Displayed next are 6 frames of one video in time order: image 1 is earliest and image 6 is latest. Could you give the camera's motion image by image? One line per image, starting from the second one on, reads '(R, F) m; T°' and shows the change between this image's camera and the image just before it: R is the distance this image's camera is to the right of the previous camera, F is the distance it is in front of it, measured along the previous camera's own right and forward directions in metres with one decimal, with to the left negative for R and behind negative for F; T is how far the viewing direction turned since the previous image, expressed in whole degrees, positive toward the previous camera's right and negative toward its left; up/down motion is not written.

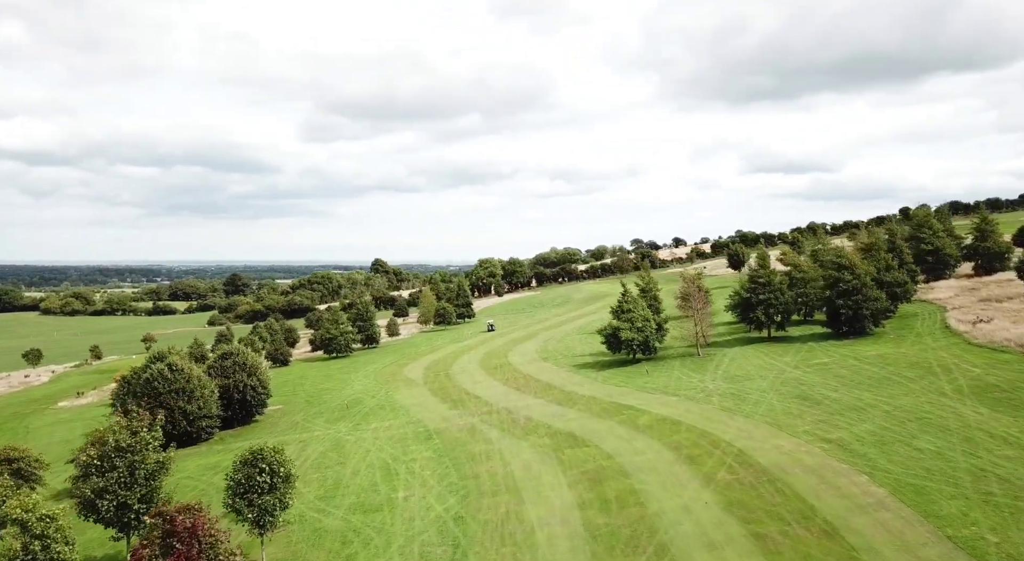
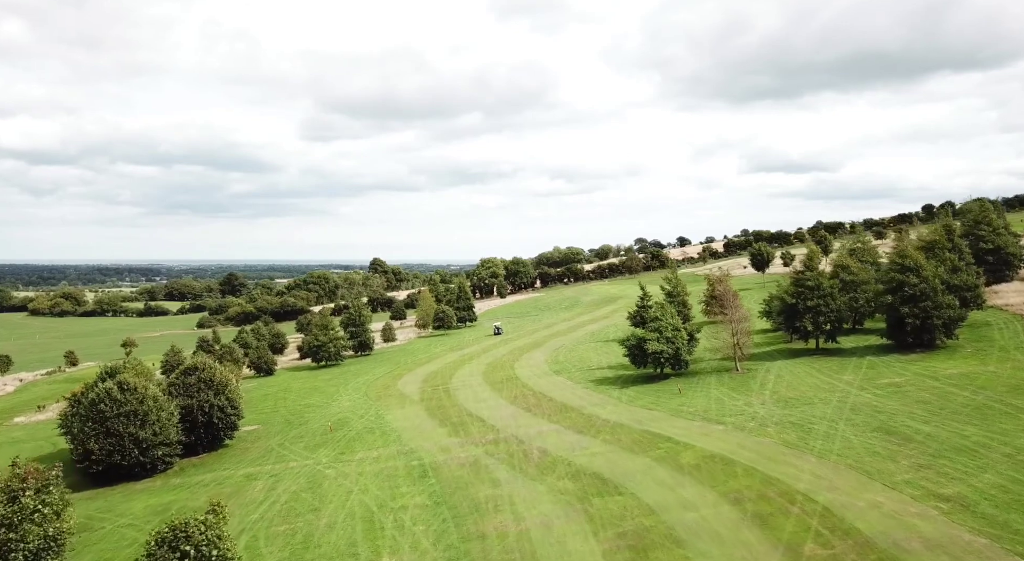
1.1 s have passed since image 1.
(-0.6, +9.3) m; 0°
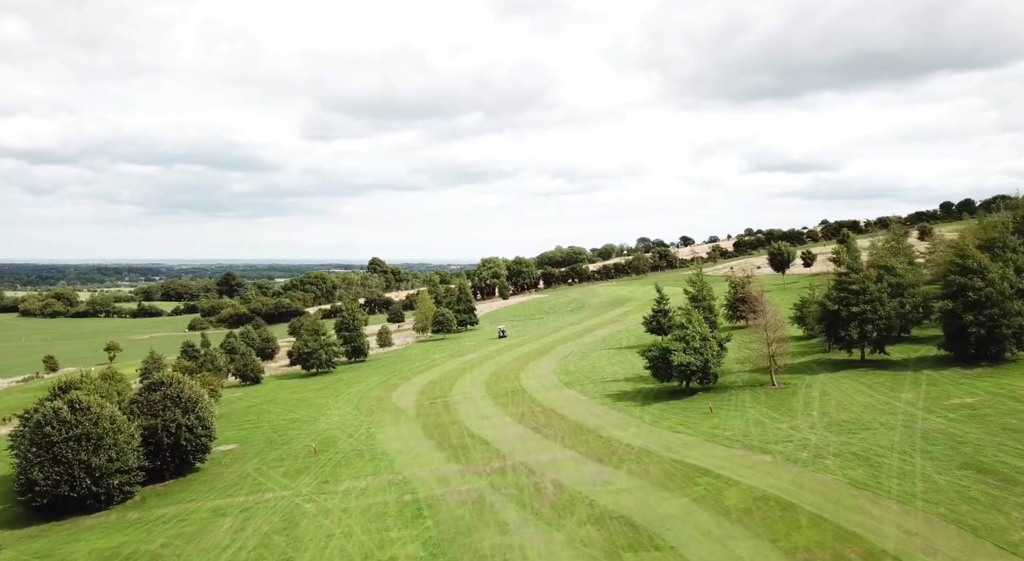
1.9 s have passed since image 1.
(-0.5, +6.8) m; 0°
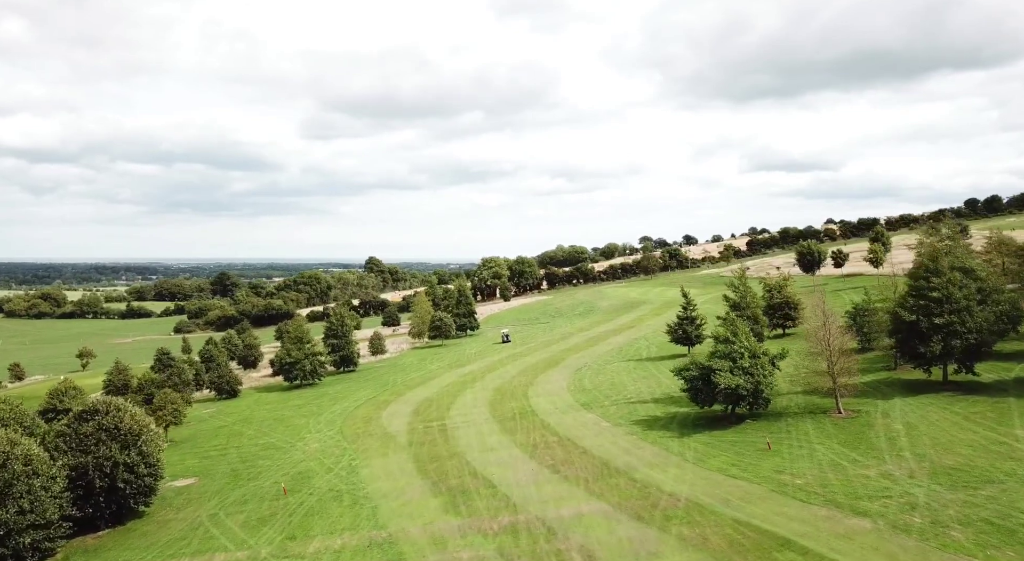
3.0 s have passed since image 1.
(-0.6, +9.3) m; 0°
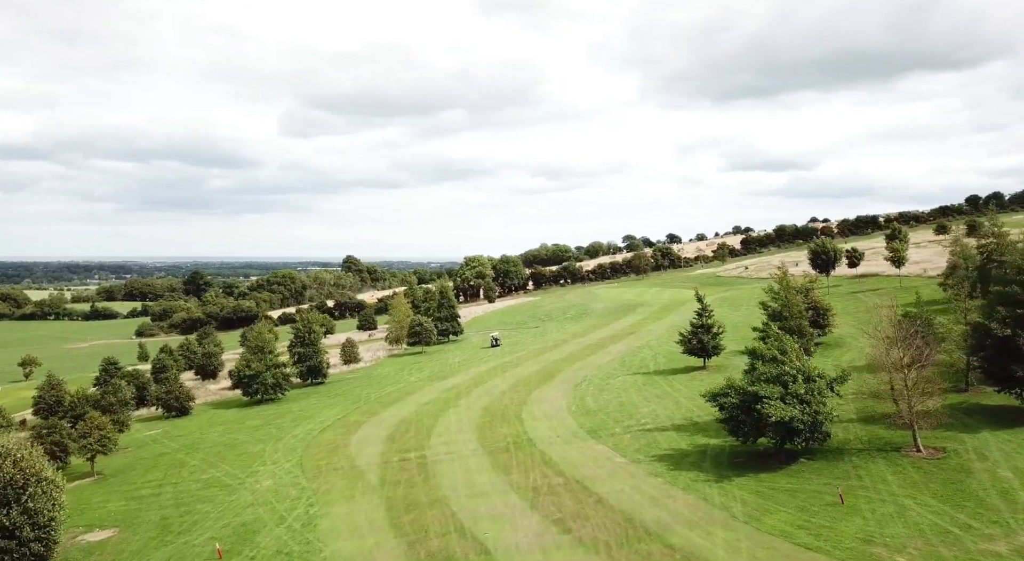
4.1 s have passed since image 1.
(-0.7, +9.3) m; +1°
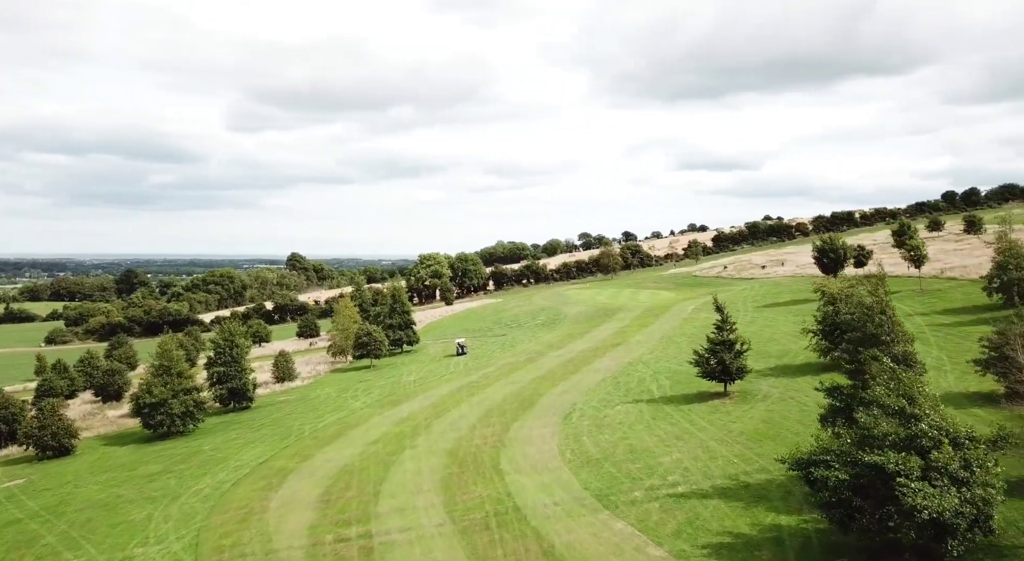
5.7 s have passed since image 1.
(-1.2, +13.4) m; +3°
